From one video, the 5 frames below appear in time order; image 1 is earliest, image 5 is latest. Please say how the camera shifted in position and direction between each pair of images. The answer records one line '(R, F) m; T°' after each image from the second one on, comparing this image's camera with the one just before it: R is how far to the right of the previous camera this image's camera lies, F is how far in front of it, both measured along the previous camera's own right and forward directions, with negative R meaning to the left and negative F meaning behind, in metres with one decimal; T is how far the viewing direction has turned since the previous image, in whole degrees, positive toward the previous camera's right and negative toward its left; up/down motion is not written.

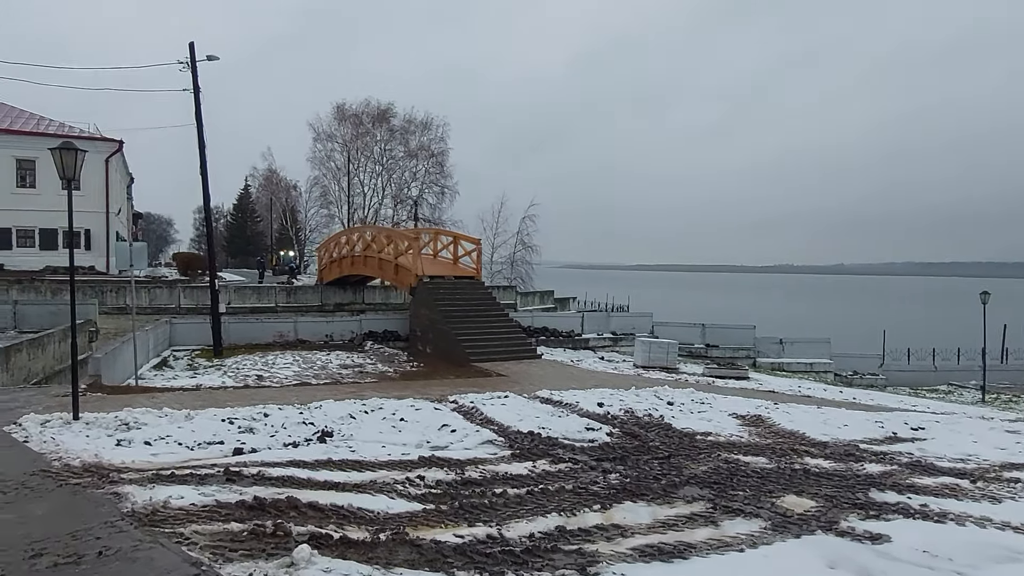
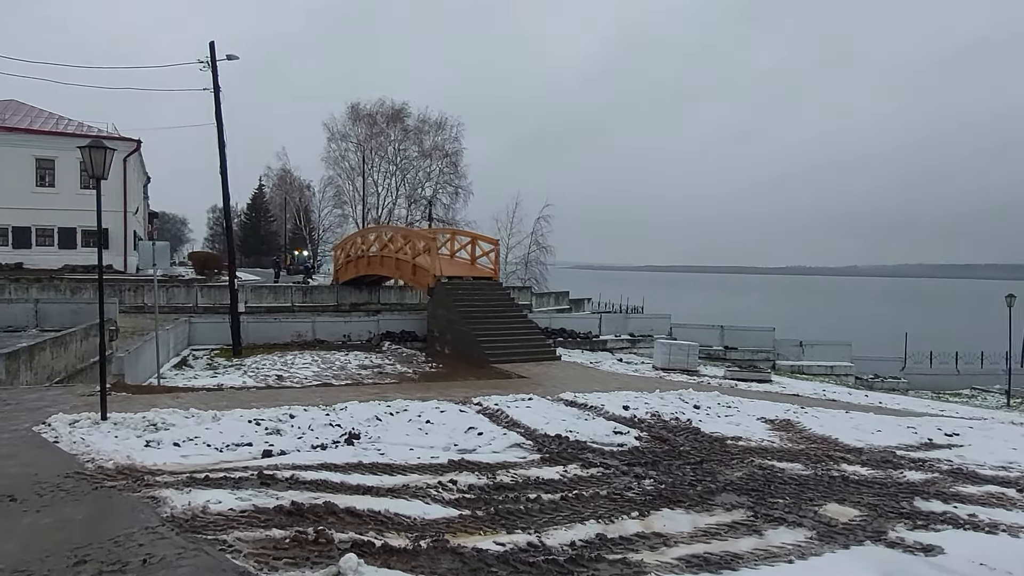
(-0.2, +0.1) m; -1°
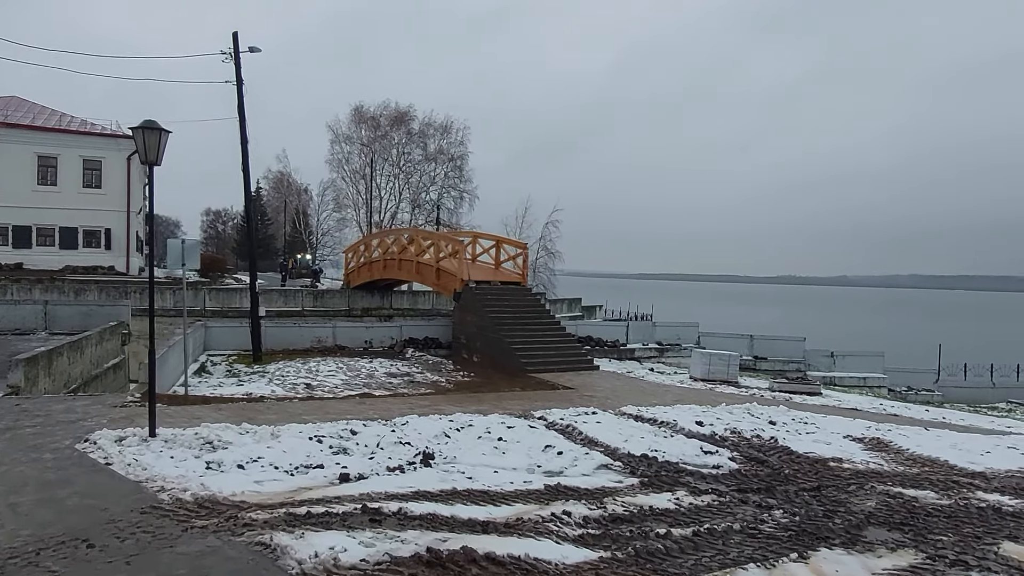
(-1.1, +0.8) m; +1°
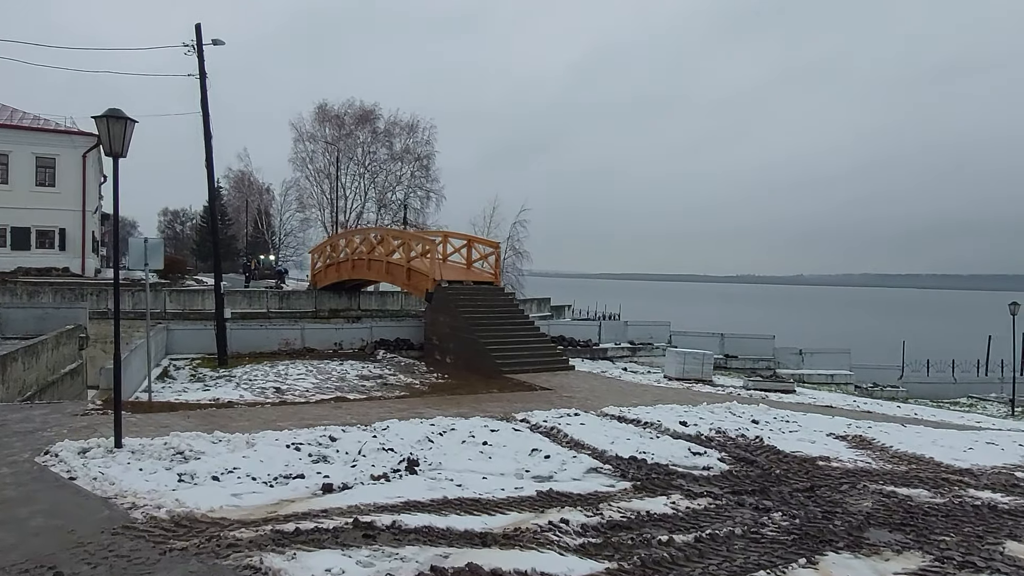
(-0.2, +0.3) m; +3°
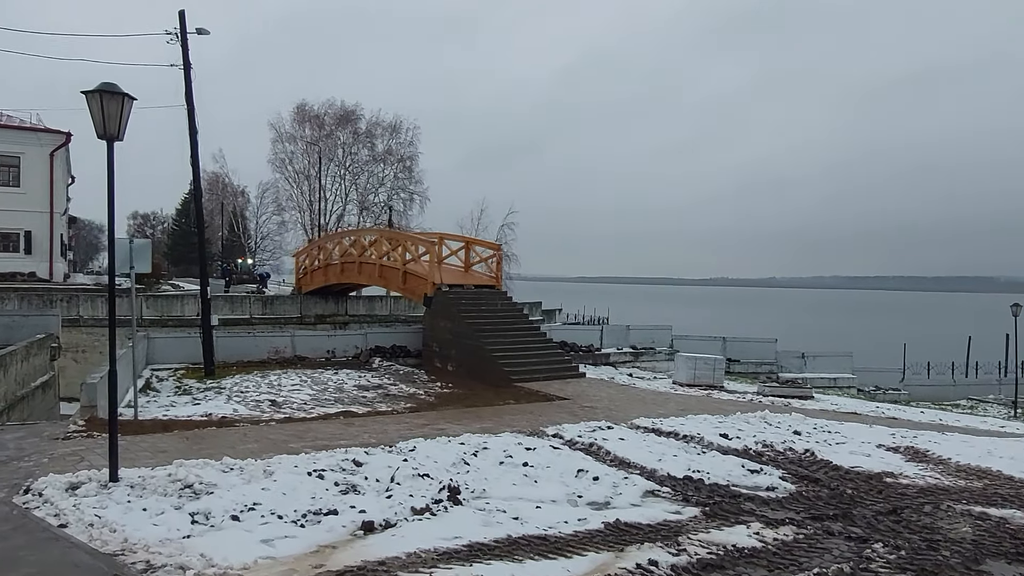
(-0.7, +0.8) m; +2°
